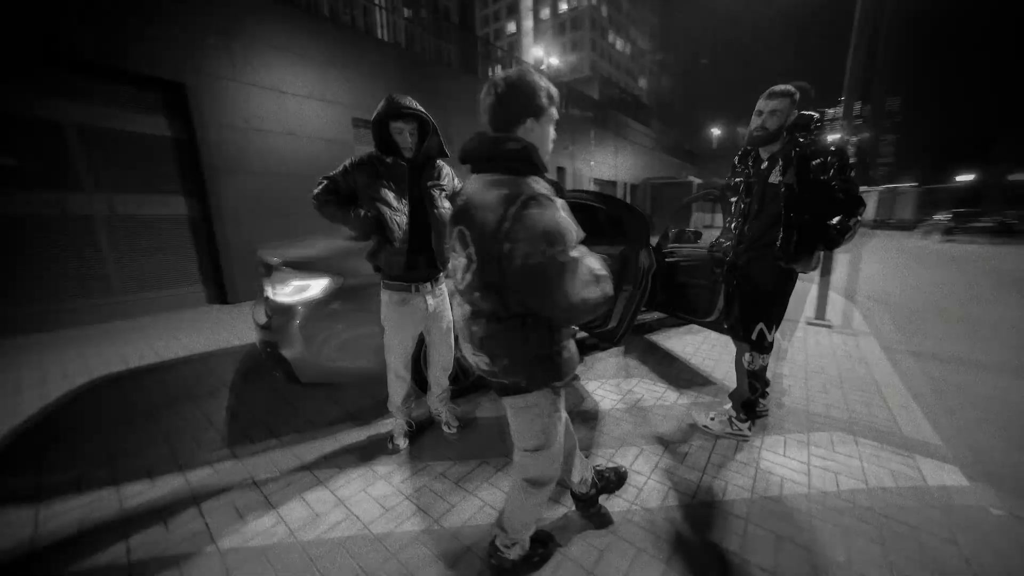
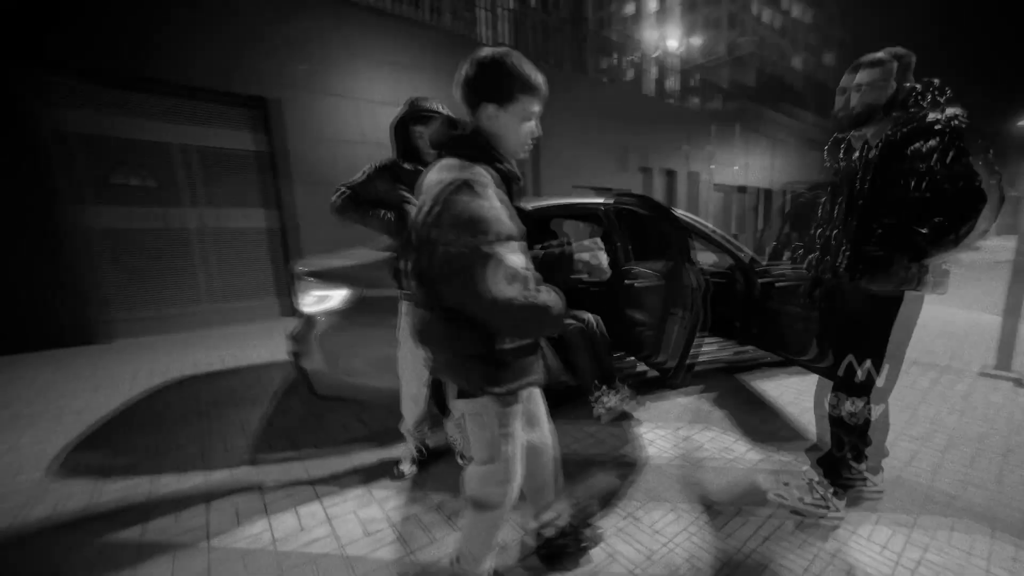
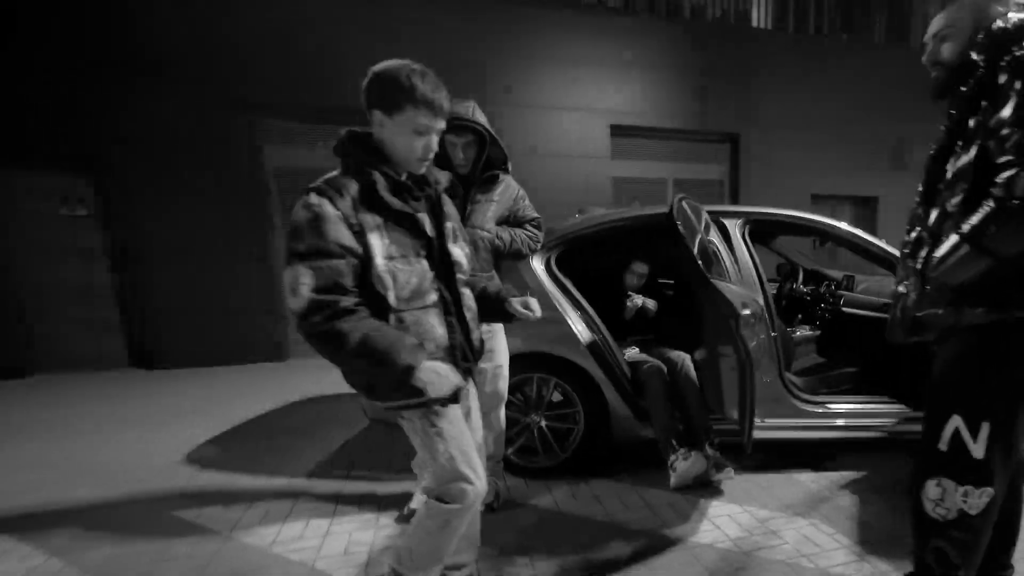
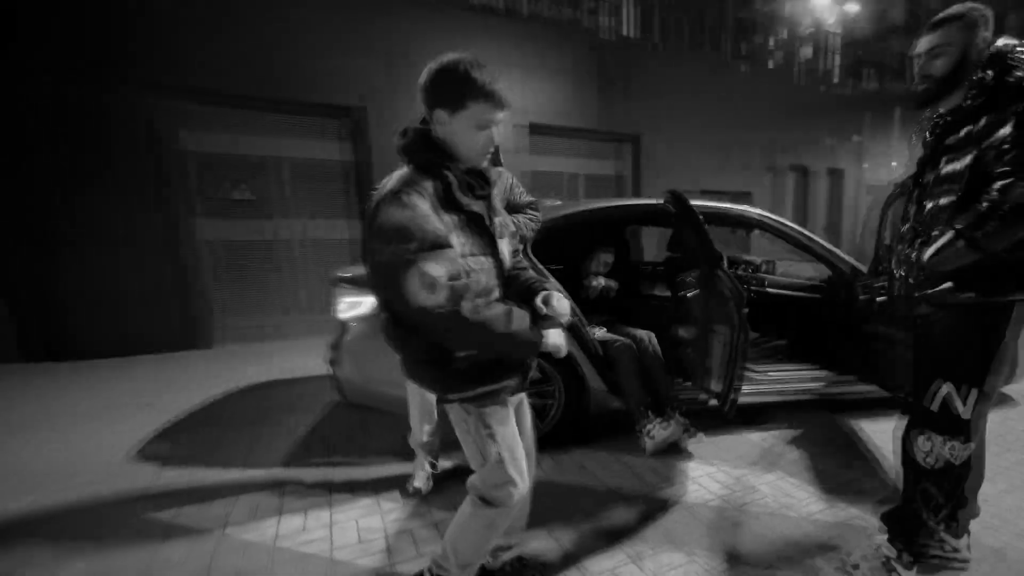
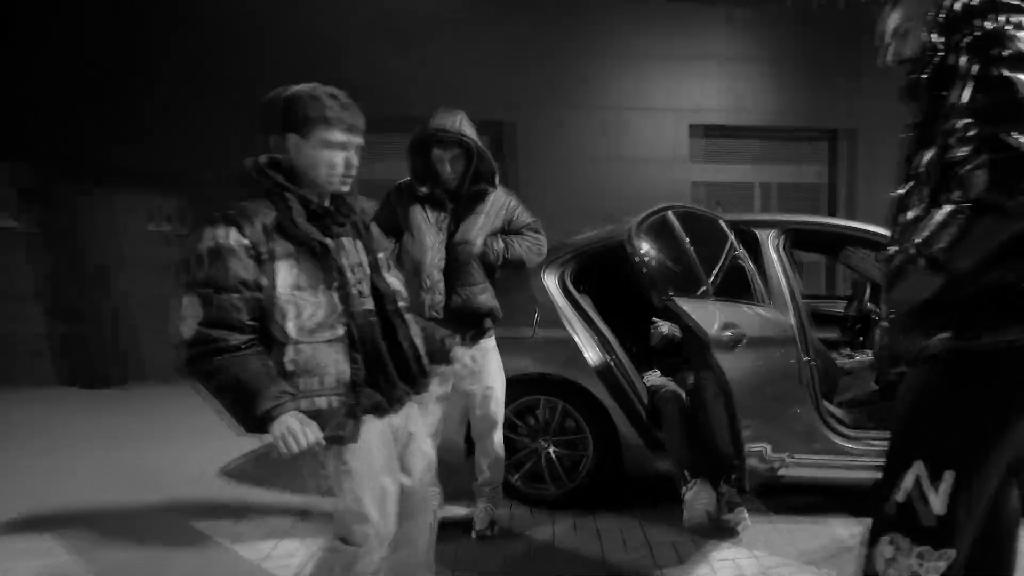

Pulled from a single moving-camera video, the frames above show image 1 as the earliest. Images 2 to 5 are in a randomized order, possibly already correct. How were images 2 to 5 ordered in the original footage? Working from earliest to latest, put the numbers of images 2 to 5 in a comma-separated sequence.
2, 4, 3, 5
